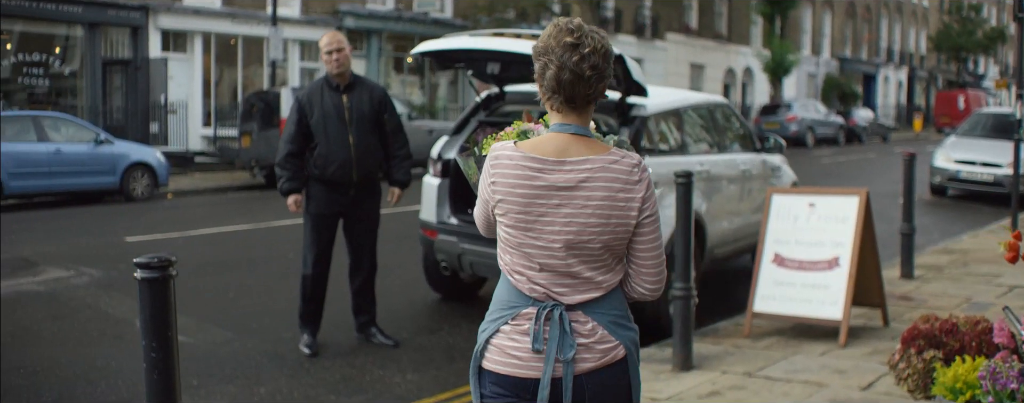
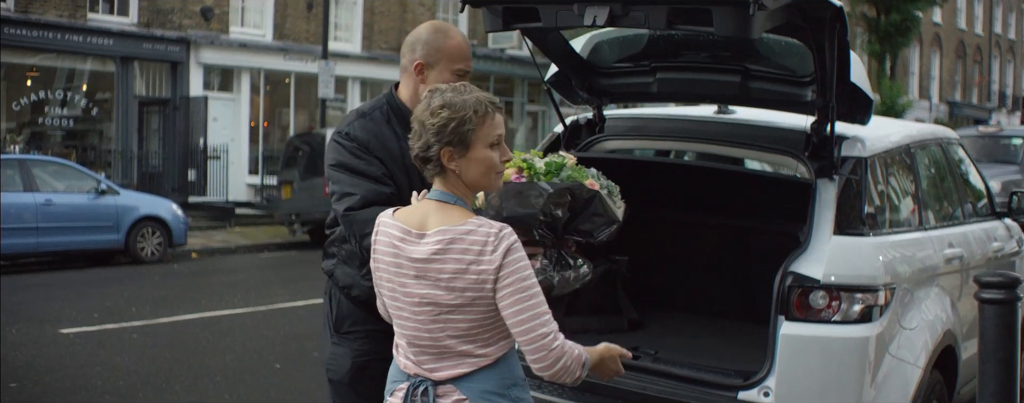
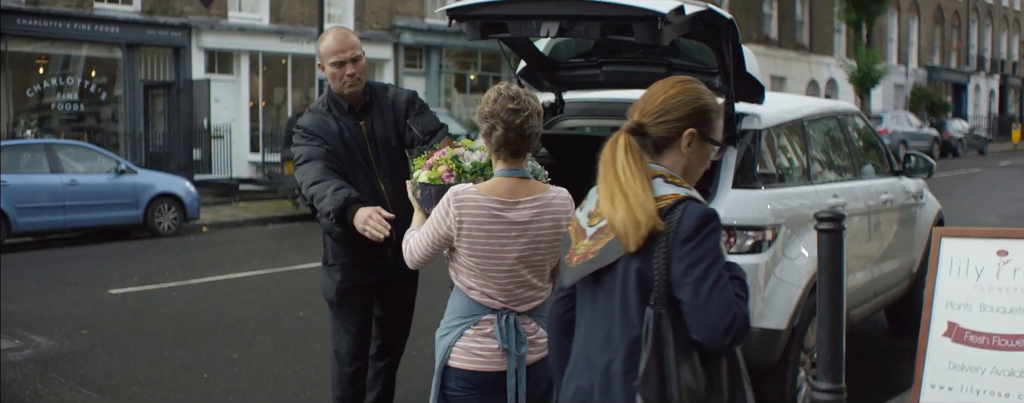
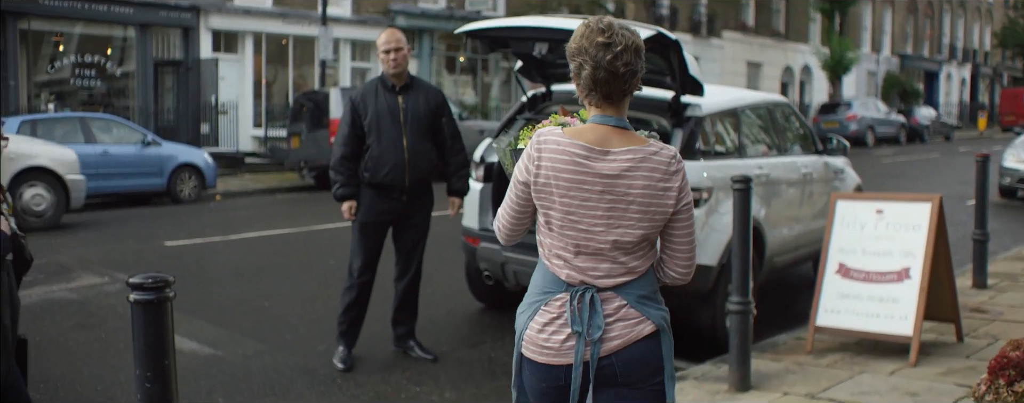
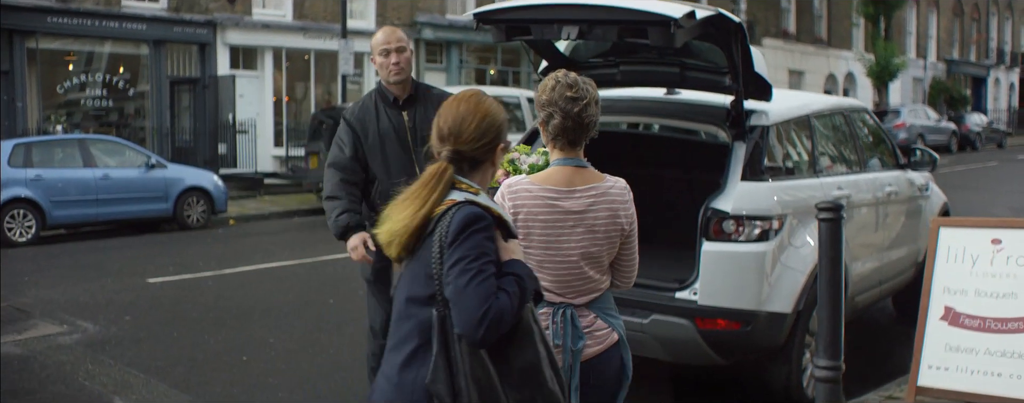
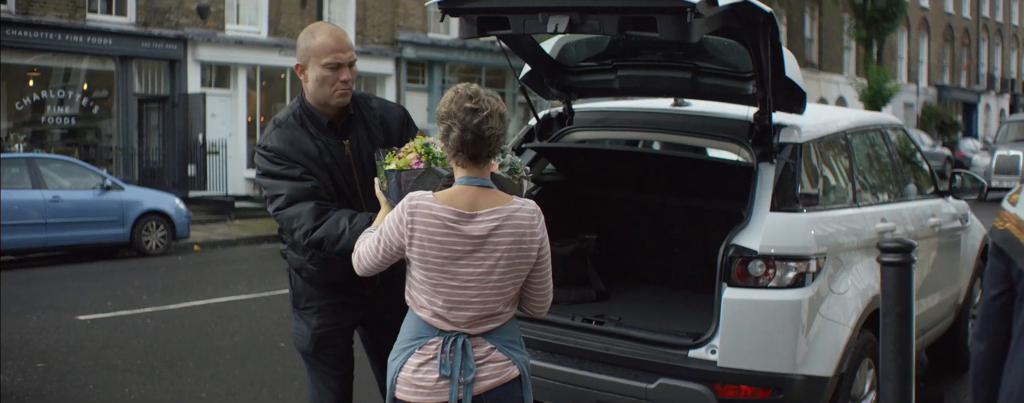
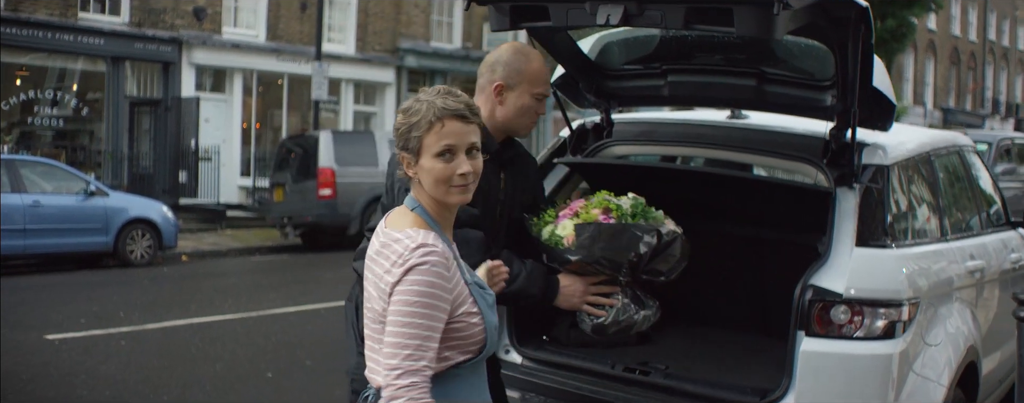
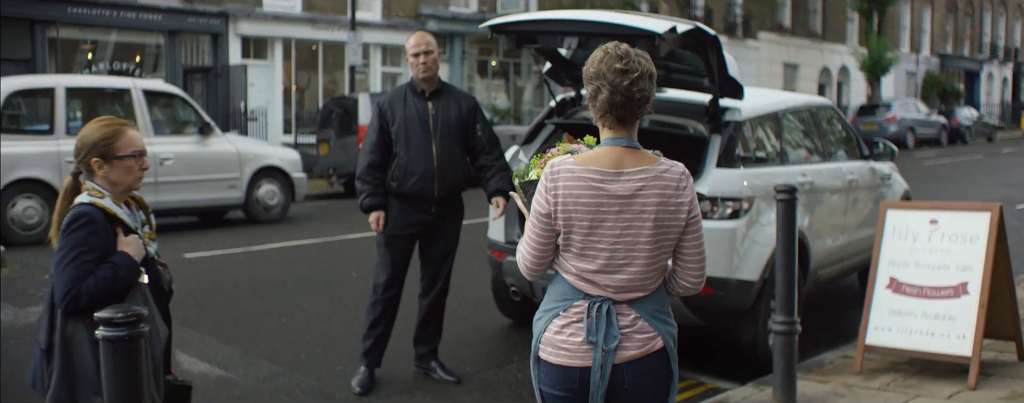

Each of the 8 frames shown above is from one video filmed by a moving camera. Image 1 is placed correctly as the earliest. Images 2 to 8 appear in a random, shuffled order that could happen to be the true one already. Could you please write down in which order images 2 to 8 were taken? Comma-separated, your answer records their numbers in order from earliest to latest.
4, 8, 5, 3, 6, 2, 7
